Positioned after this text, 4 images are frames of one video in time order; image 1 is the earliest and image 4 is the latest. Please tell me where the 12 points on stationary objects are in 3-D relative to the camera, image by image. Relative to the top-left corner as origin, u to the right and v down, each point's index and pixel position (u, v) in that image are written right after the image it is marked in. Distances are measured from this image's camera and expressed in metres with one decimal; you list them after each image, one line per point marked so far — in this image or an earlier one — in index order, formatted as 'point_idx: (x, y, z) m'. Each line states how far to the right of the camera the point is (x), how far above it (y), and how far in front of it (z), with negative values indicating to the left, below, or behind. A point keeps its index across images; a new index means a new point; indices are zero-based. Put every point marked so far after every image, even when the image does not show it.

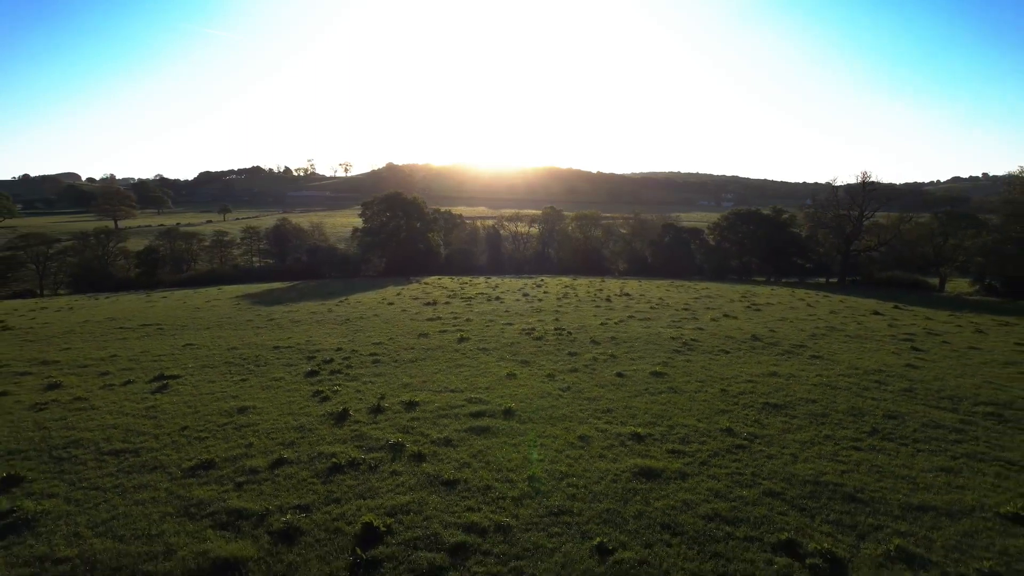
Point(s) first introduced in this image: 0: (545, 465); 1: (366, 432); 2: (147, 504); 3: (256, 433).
0: (+0.8, -4.2, +12.2) m
1: (-4.0, -3.9, +14.2) m
2: (-7.3, -4.3, +10.3) m
3: (-6.9, -3.9, +14.0) m
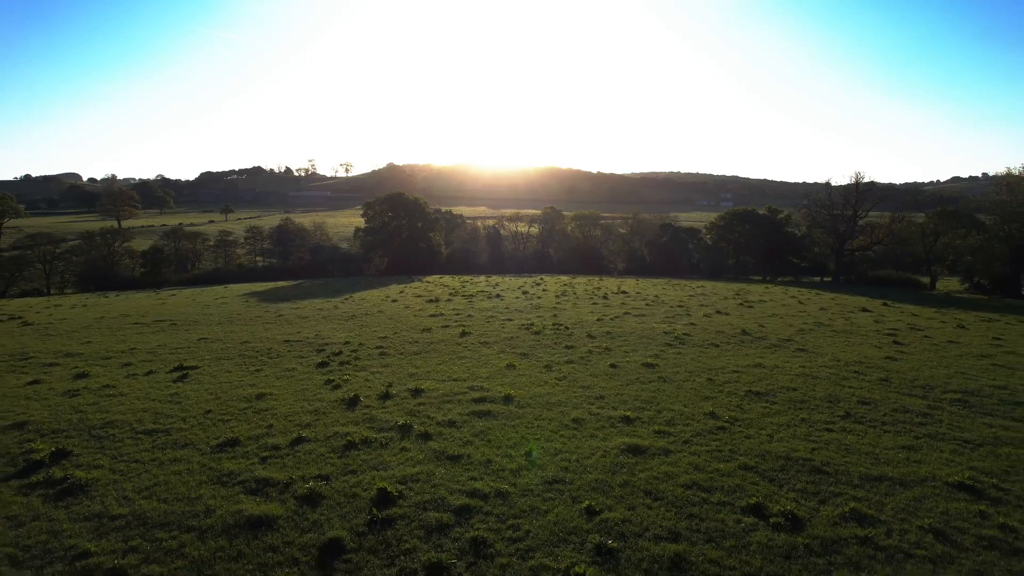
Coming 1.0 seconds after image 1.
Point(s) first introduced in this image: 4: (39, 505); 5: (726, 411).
0: (+0.8, -4.0, +13.4) m
1: (-4.0, -3.7, +15.4) m
2: (-7.3, -4.1, +11.5) m
3: (-6.9, -3.7, +15.2) m
4: (-9.1, -4.2, +10.0) m
5: (+6.7, -3.9, +16.3) m
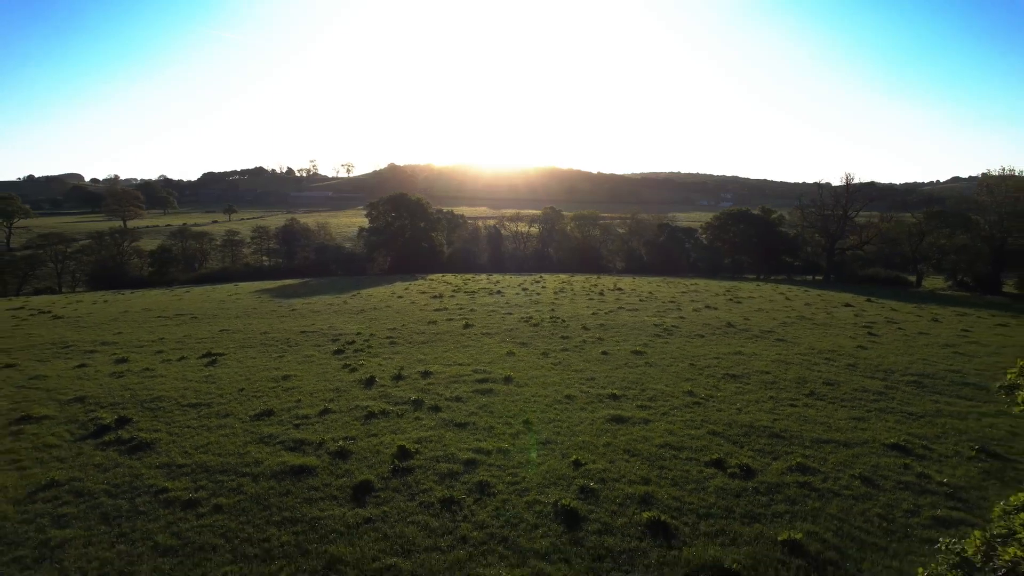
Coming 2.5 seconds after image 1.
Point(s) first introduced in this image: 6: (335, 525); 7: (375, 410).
0: (+0.8, -3.7, +15.4) m
1: (-4.0, -3.5, +17.3) m
2: (-7.3, -3.8, +13.5) m
3: (-7.0, -3.5, +17.2) m
4: (-9.1, -3.9, +11.9) m
5: (+6.7, -3.6, +18.3) m
6: (-3.2, -4.3, +9.5) m
7: (-4.1, -3.6, +15.4) m
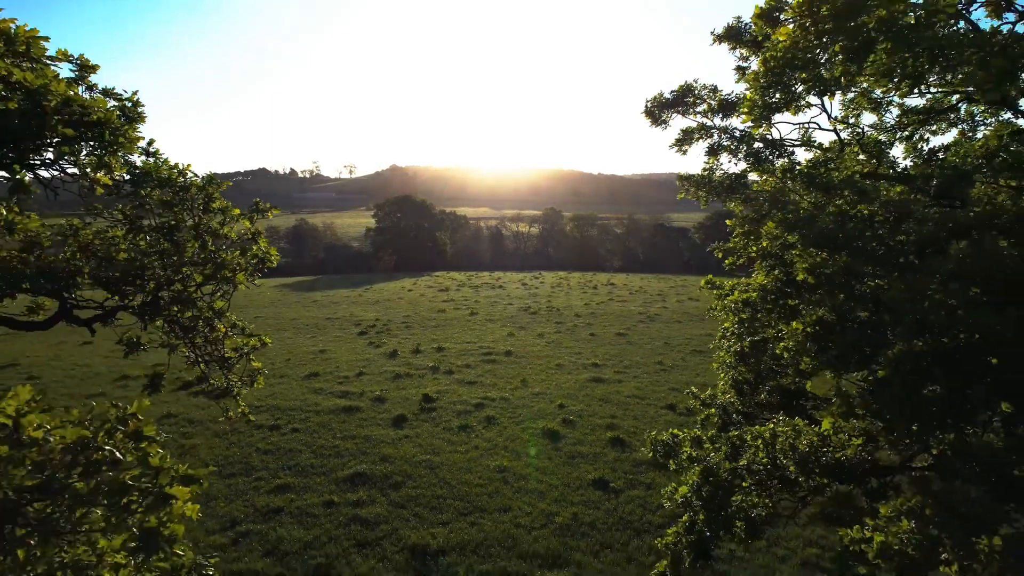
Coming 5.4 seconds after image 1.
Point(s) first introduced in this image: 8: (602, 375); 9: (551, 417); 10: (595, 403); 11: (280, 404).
0: (+0.7, -3.2, +19.0) m
1: (-4.1, -3.0, +20.9) m
2: (-7.3, -3.3, +17.1) m
3: (-7.0, -3.0, +20.8) m
4: (-9.1, -3.4, +15.5) m
5: (+6.7, -3.1, +21.9) m
6: (-3.3, -3.8, +13.1) m
7: (-4.1, -3.1, +19.1) m
8: (+3.4, -3.2, +19.2) m
9: (+1.1, -3.7, +14.8) m
10: (+2.6, -3.6, +16.1) m
11: (-6.9, -3.5, +15.4) m
